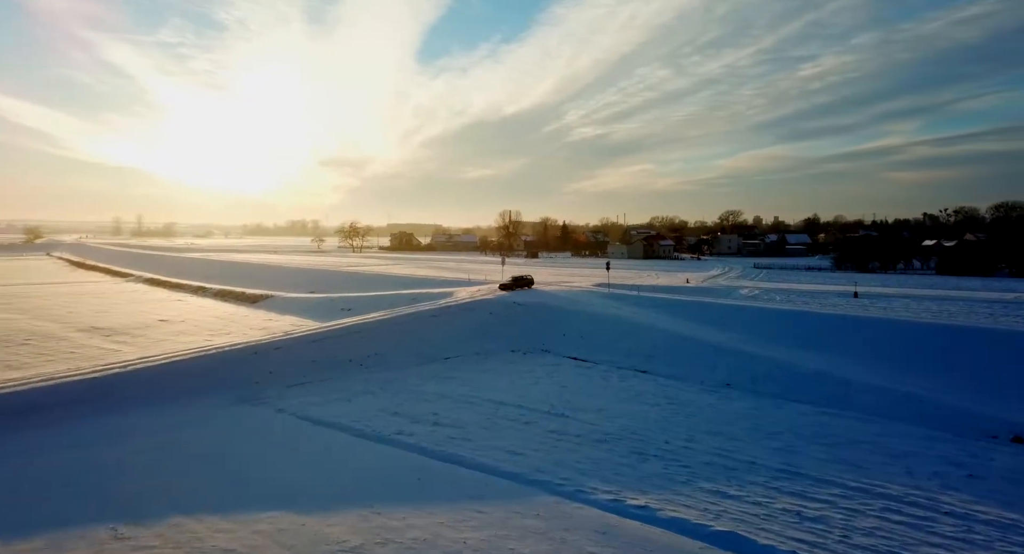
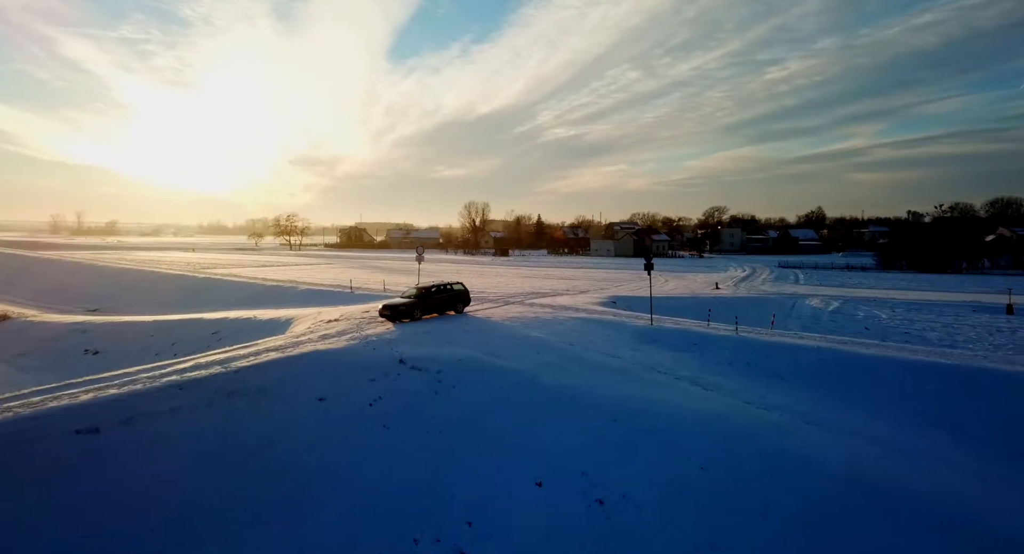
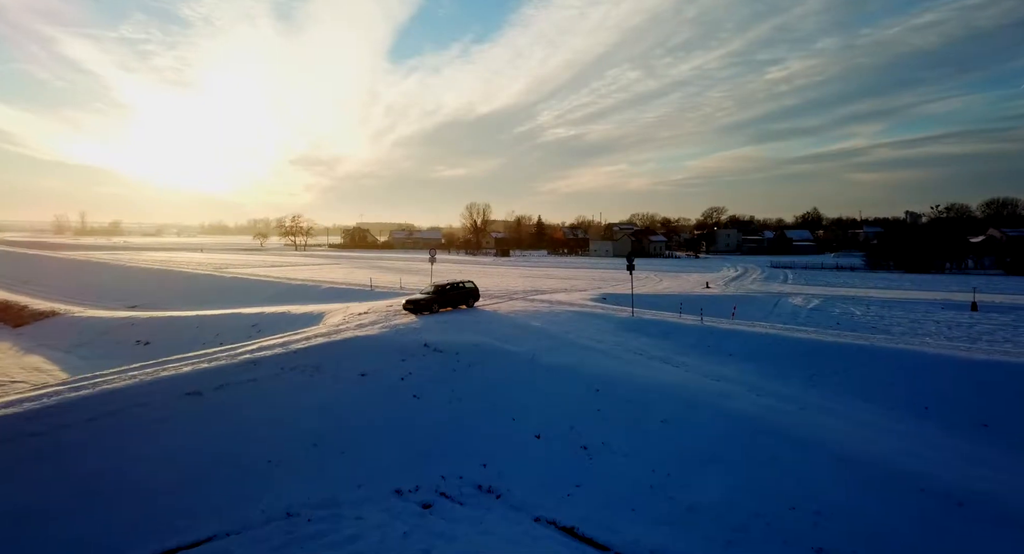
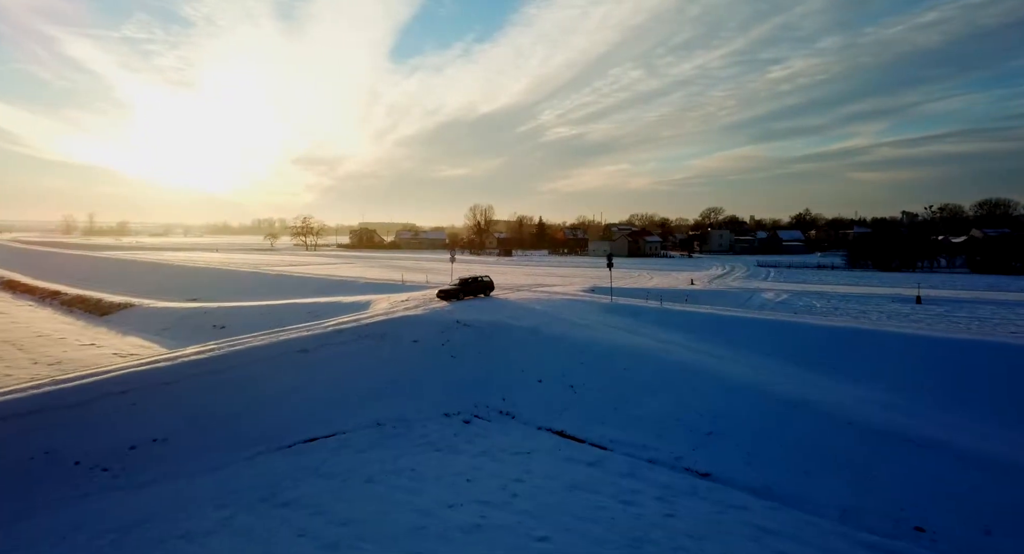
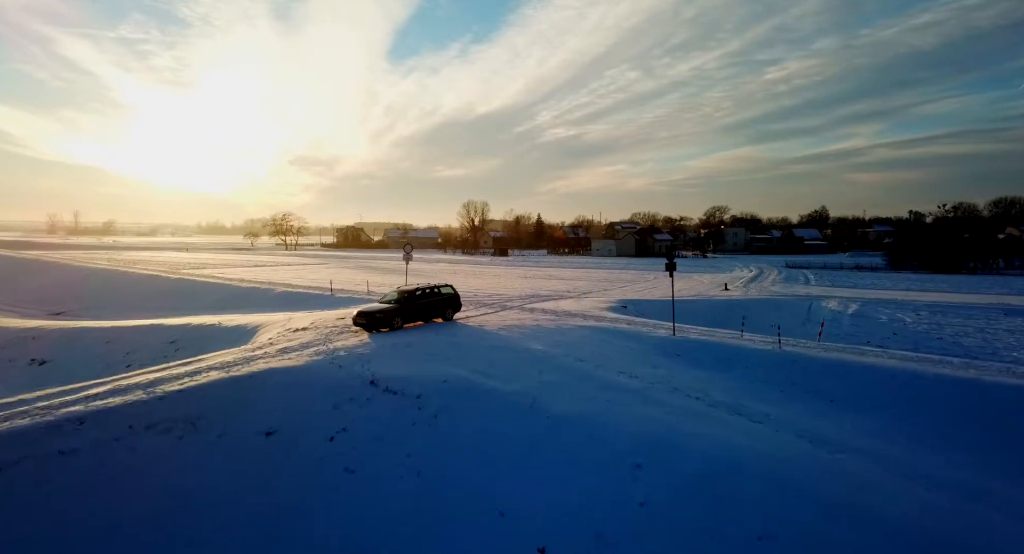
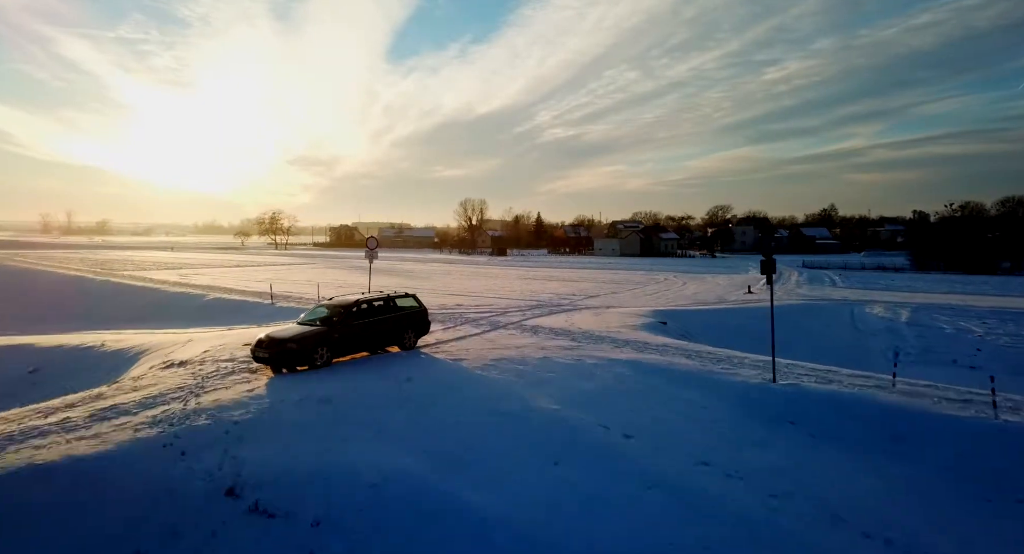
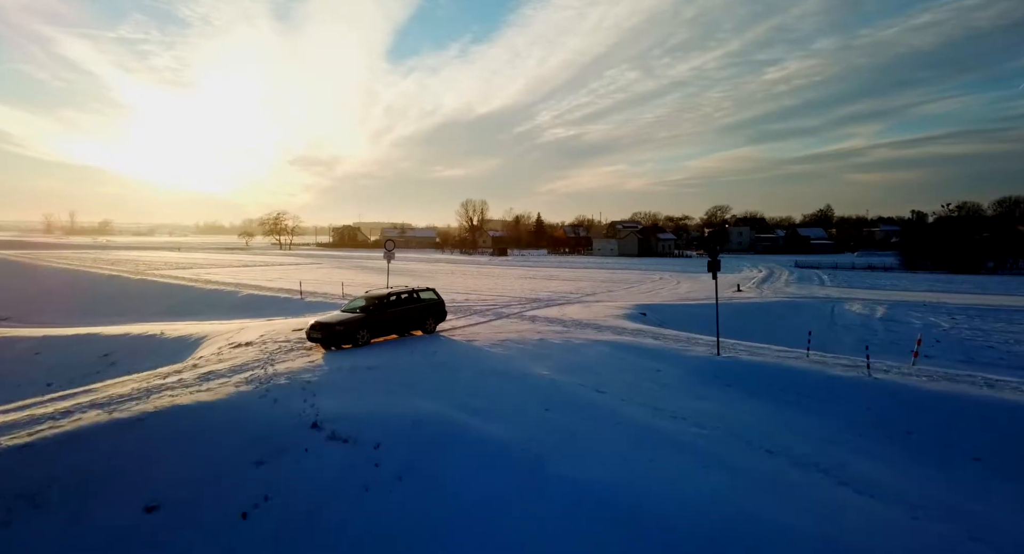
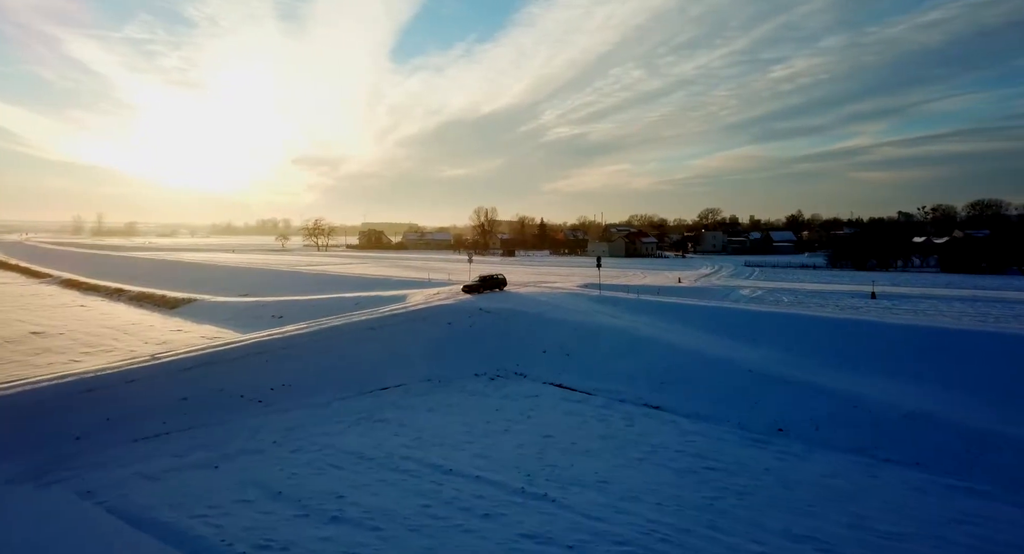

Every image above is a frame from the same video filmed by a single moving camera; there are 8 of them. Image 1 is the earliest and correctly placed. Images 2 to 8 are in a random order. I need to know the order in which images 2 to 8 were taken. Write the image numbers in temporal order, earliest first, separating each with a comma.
8, 4, 3, 2, 5, 7, 6
